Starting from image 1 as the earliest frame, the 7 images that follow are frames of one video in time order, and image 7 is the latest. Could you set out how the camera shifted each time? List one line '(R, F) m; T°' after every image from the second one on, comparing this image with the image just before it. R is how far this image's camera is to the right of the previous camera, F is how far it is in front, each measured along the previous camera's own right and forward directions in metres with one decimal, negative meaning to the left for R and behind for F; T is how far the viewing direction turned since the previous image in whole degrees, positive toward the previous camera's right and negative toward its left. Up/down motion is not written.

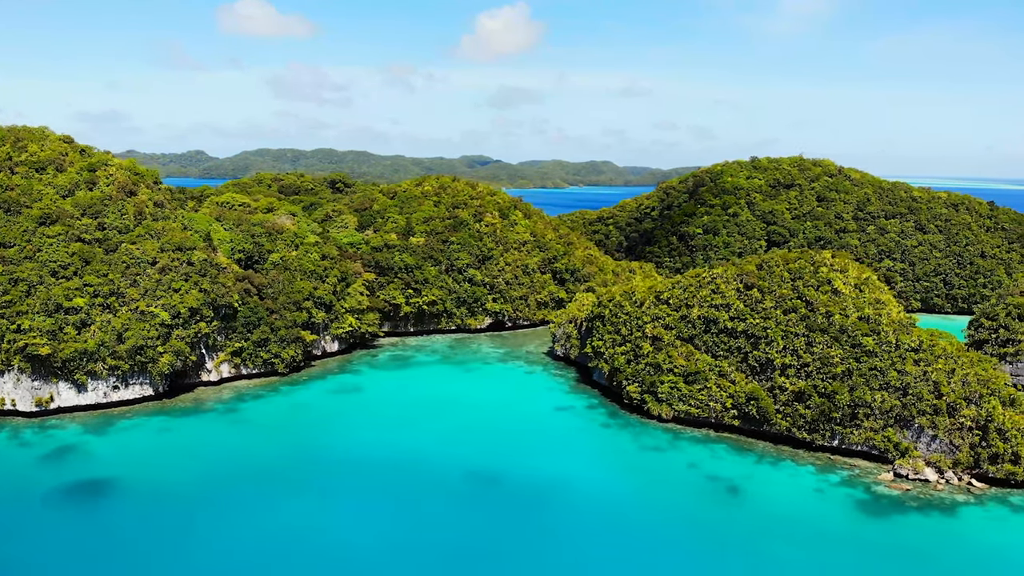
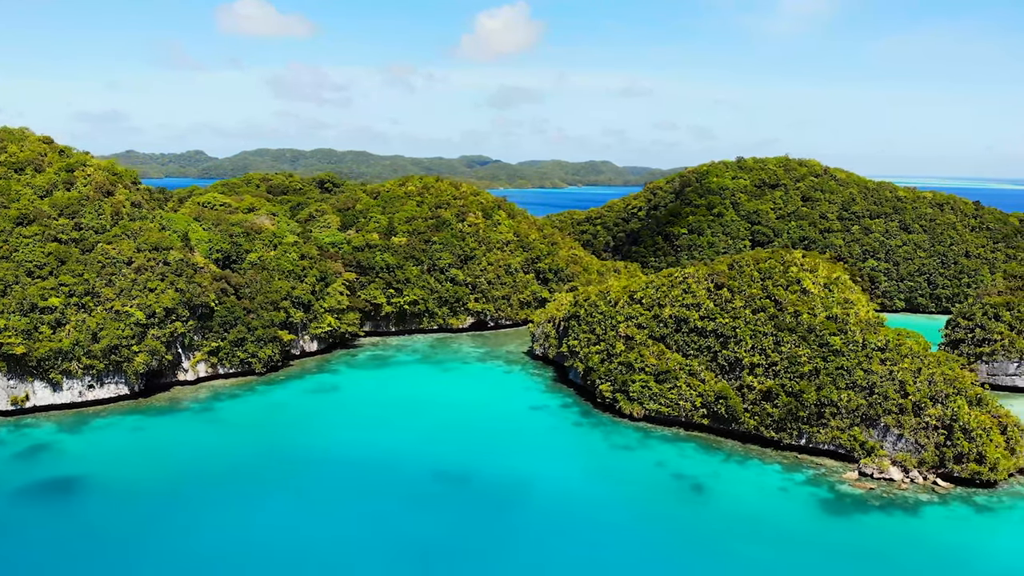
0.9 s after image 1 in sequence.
(+1.3, -0.1) m; 0°
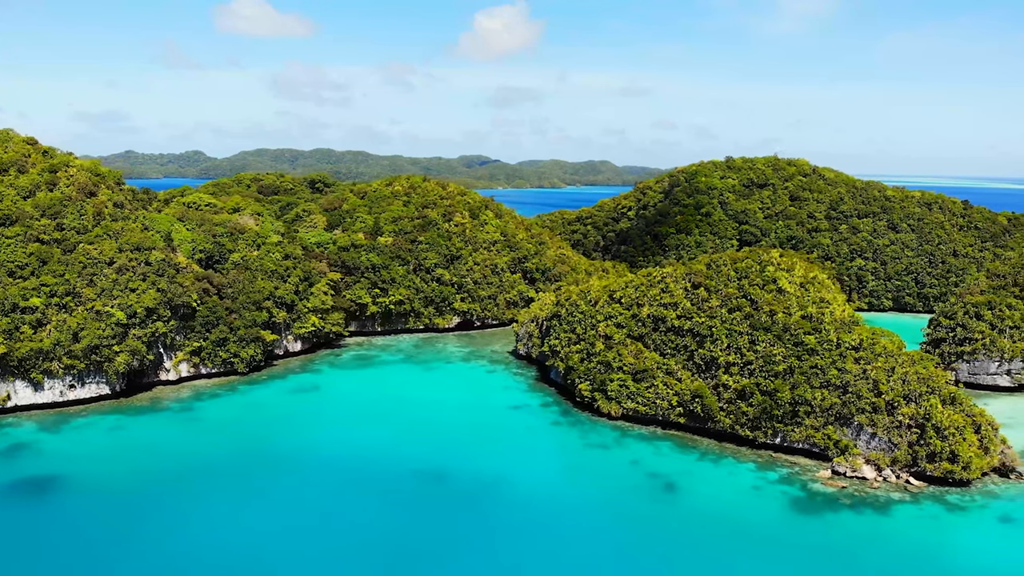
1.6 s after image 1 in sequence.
(+1.0, -0.1) m; 0°
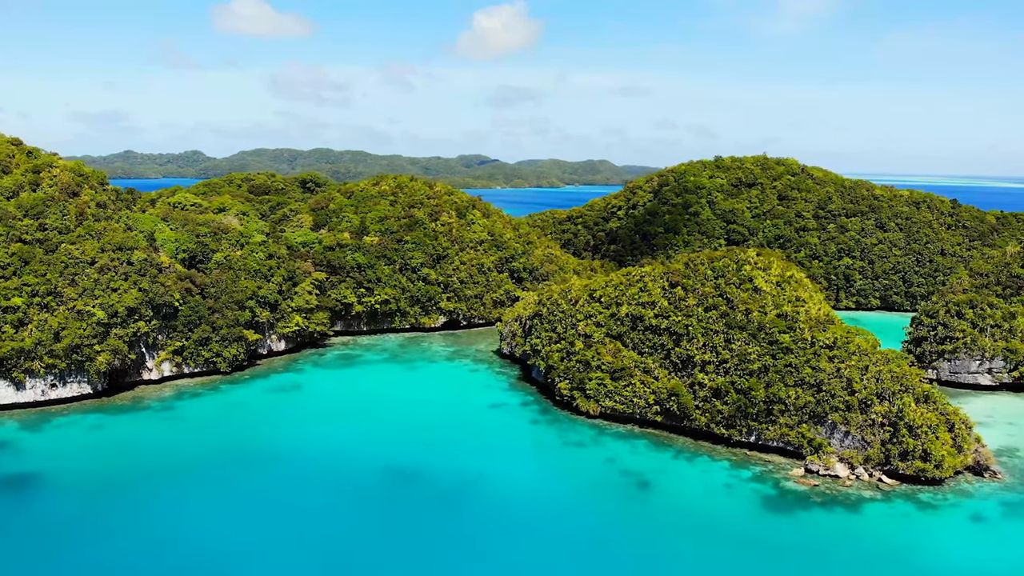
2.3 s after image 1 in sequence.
(+1.0, -0.1) m; 0°
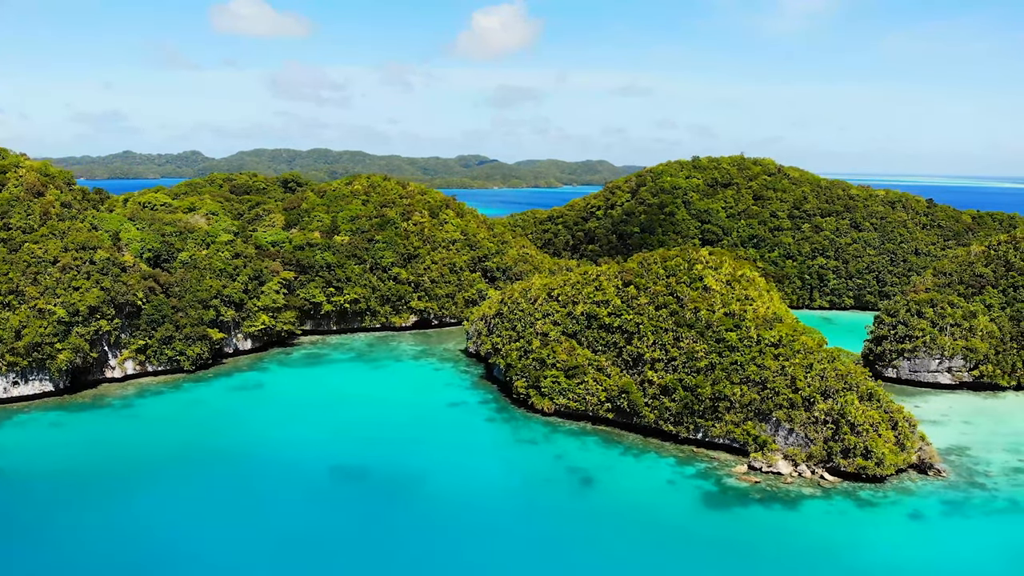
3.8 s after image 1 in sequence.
(+2.2, -0.2) m; 0°
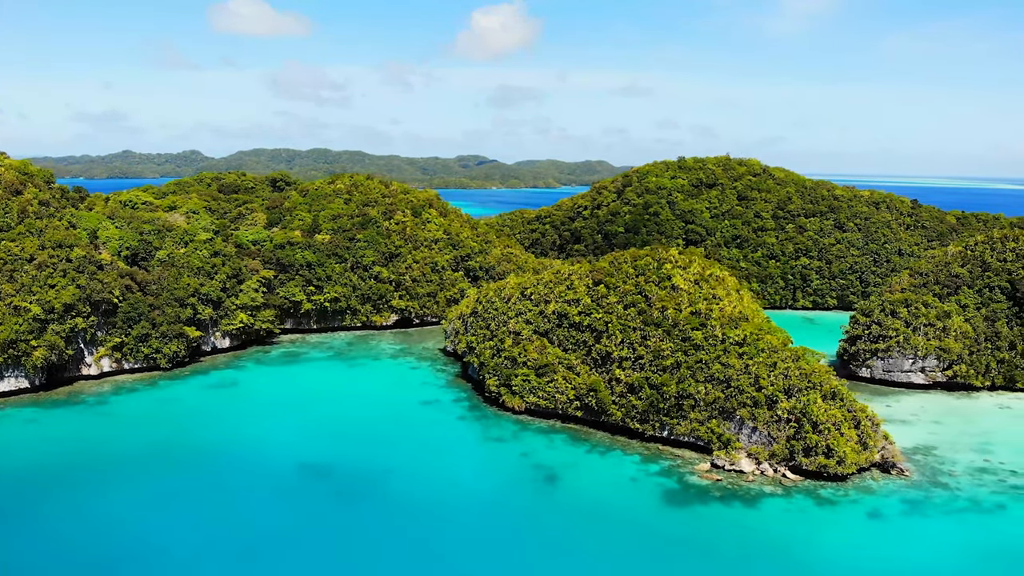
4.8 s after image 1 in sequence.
(+1.4, -0.2) m; 0°
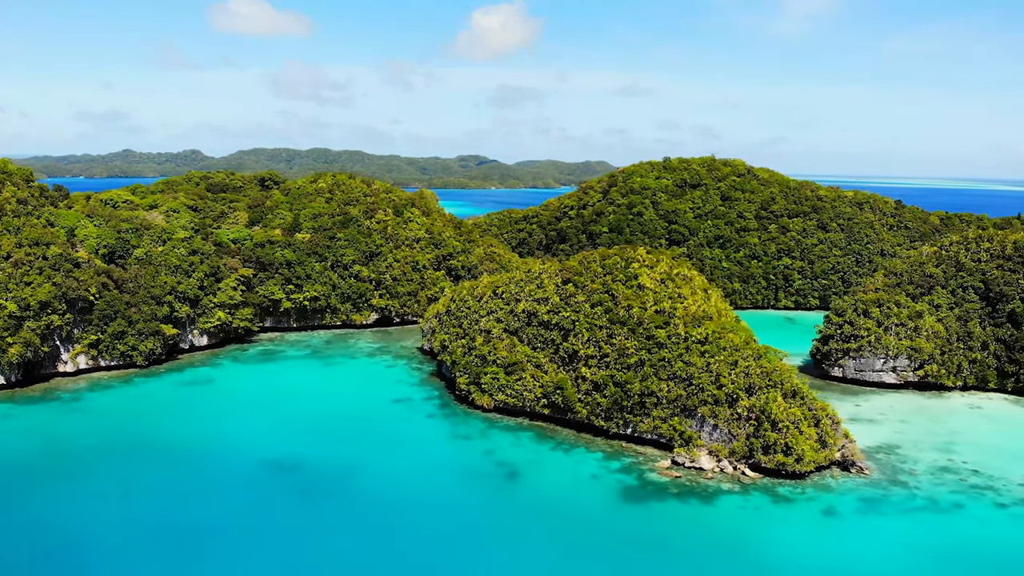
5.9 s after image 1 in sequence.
(+1.5, -0.2) m; 0°
